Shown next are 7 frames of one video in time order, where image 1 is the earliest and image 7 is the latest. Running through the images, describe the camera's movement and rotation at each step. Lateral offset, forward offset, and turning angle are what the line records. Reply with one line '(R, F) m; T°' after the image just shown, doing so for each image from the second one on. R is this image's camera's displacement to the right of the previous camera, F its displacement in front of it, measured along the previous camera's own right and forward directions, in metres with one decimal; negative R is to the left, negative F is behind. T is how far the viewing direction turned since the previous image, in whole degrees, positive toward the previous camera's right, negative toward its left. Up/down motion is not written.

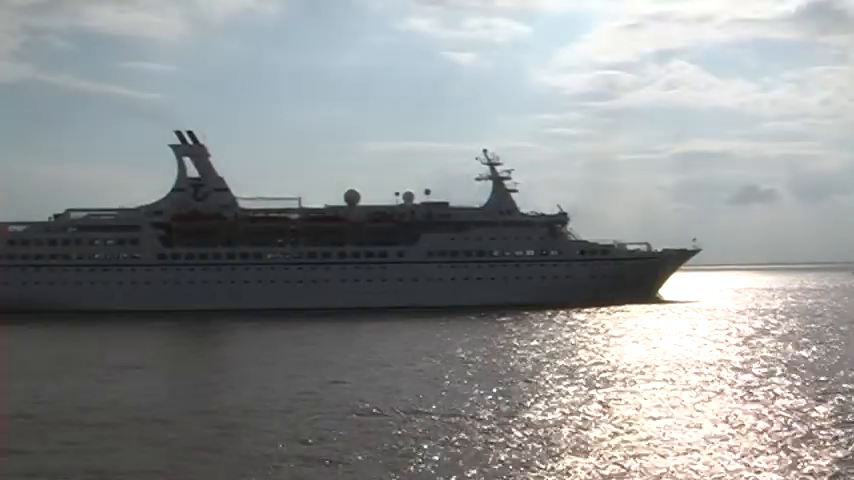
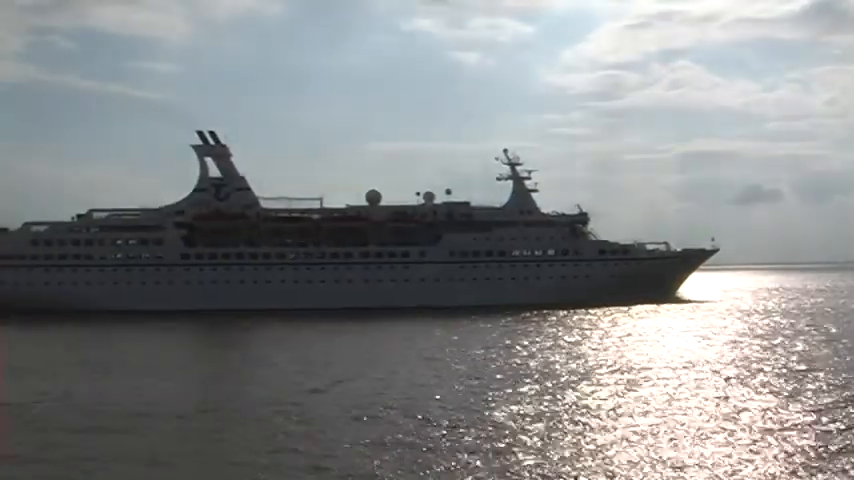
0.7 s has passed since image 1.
(-0.5, 0.0) m; 0°
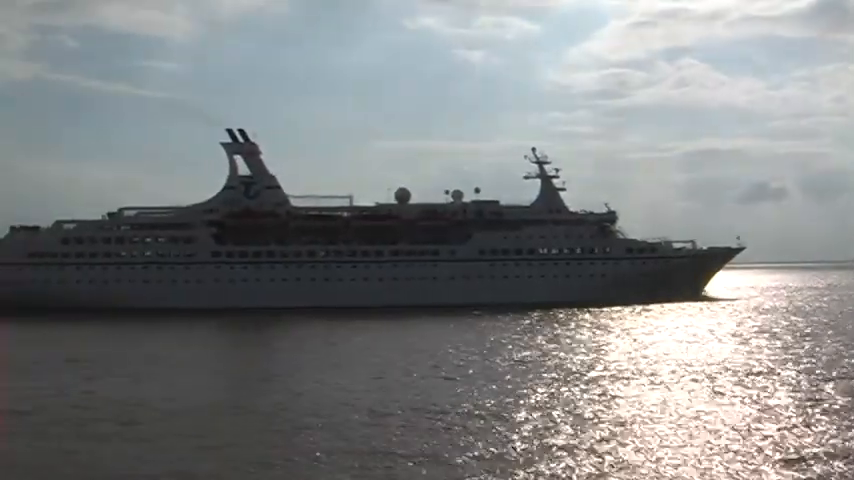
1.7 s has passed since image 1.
(-0.7, 0.0) m; 0°
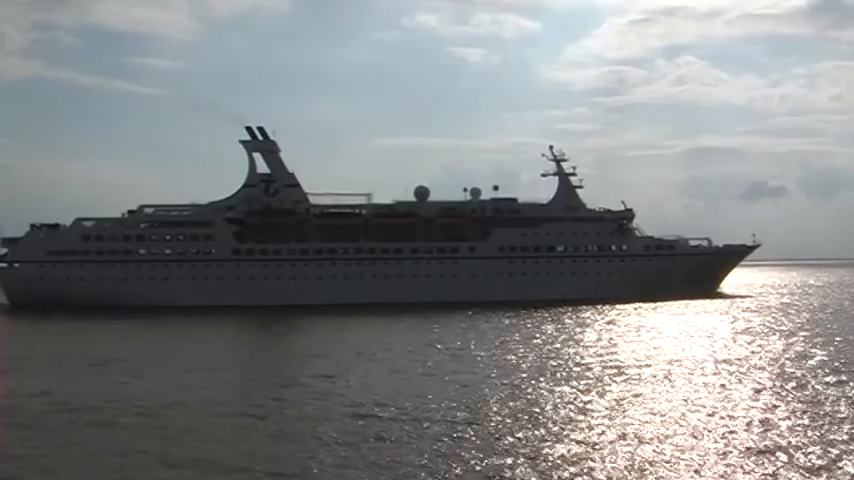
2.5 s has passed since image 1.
(-0.6, 0.0) m; 0°
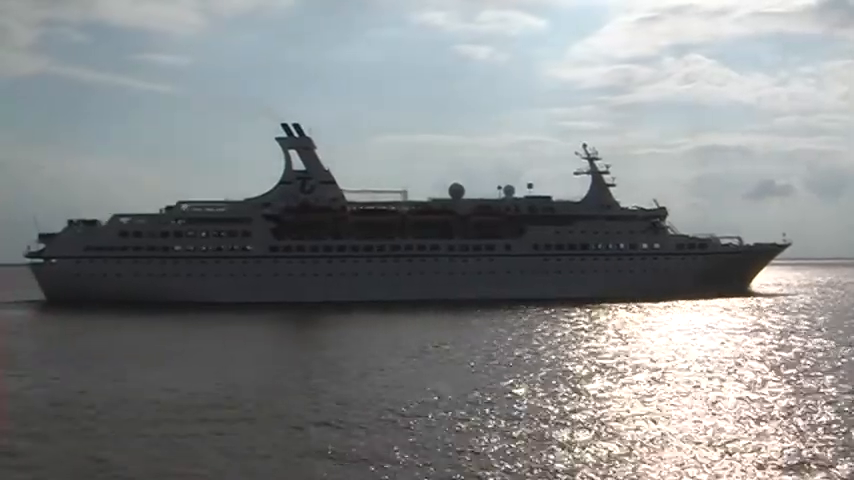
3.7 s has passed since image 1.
(-0.8, -0.1) m; 0°
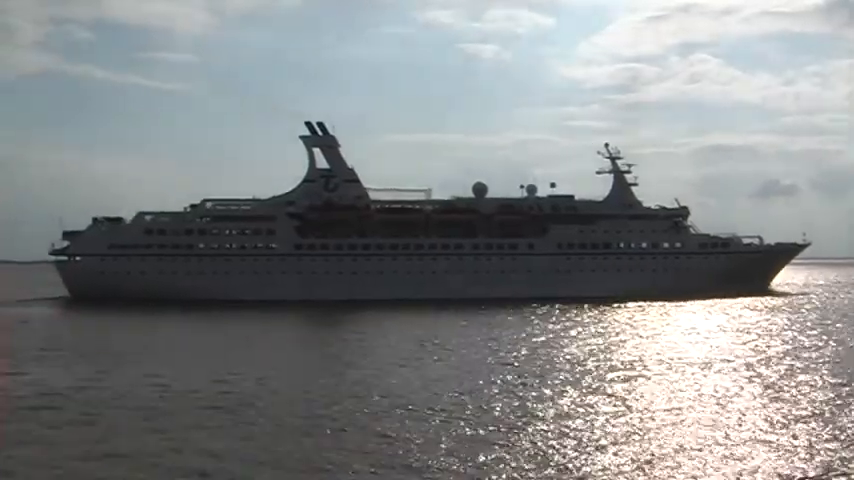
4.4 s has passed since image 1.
(-0.5, 0.0) m; 0°
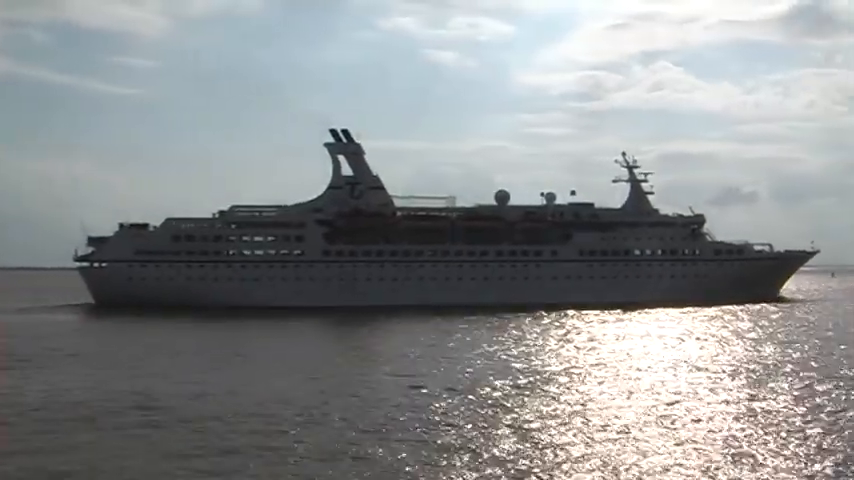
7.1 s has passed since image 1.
(-1.5, -0.3) m; +2°
